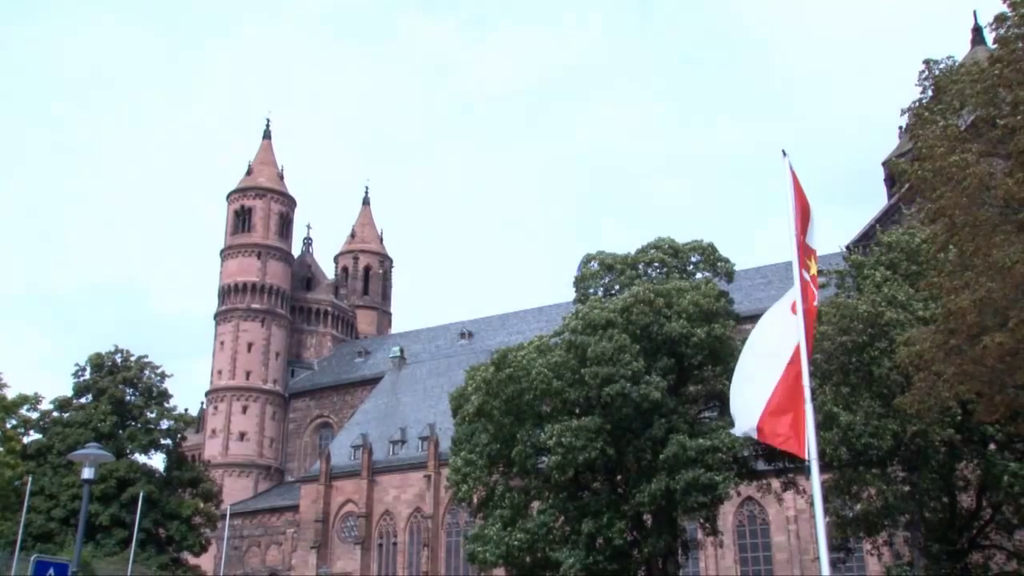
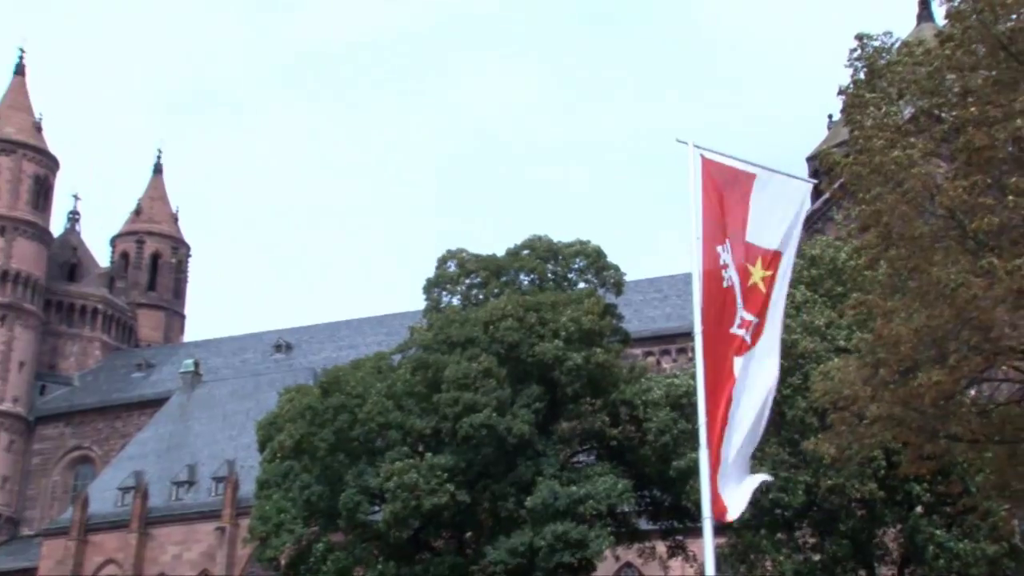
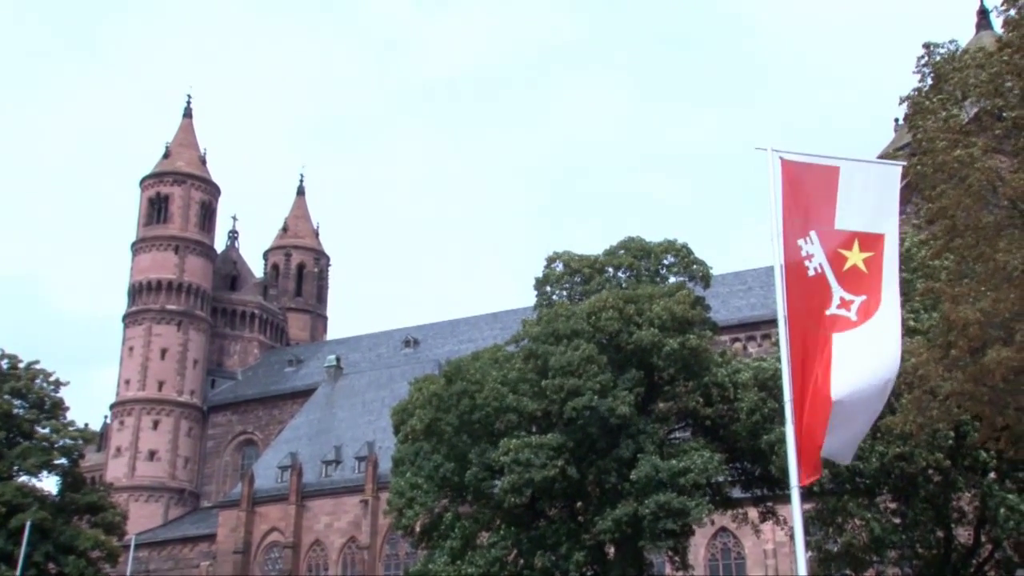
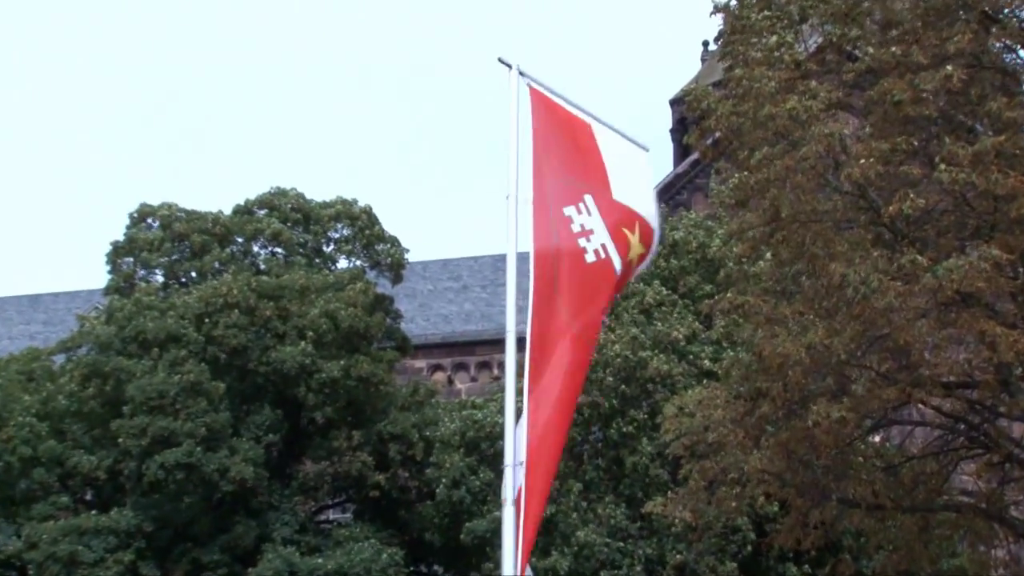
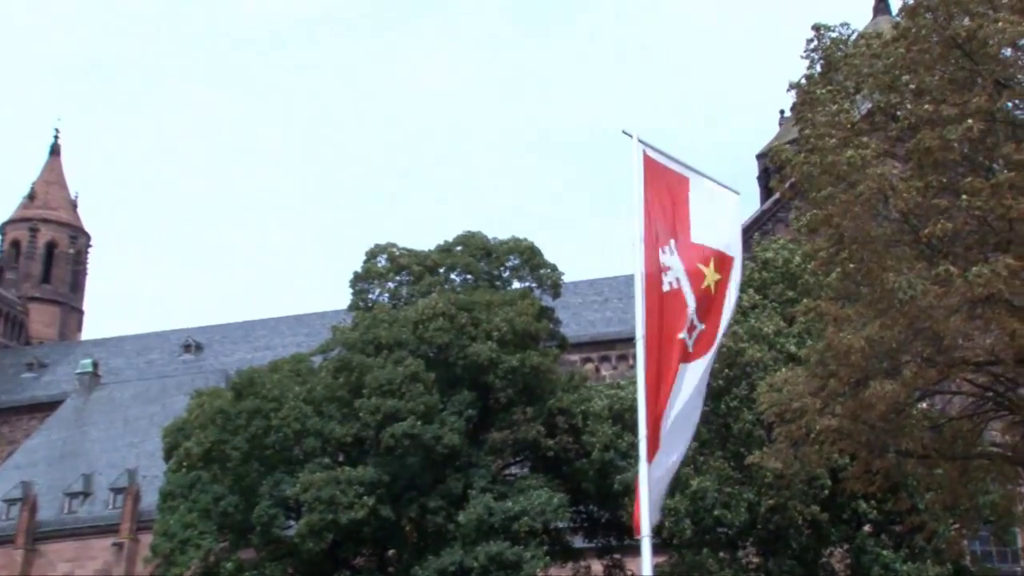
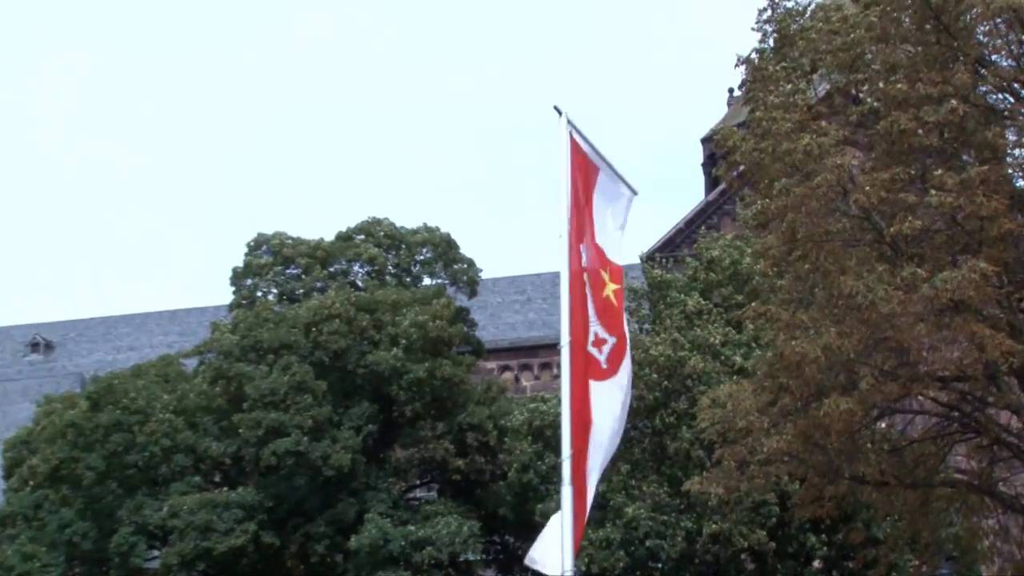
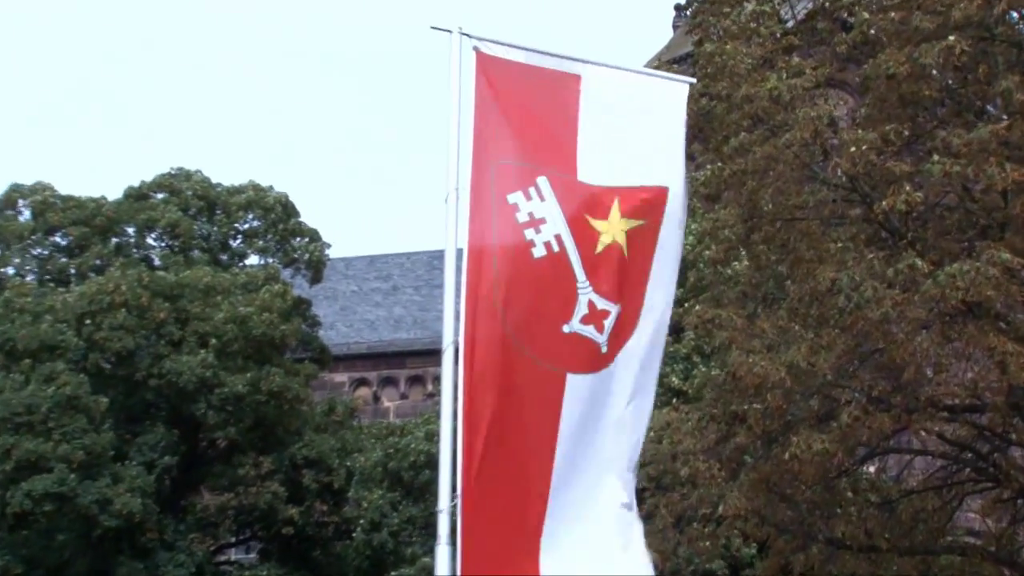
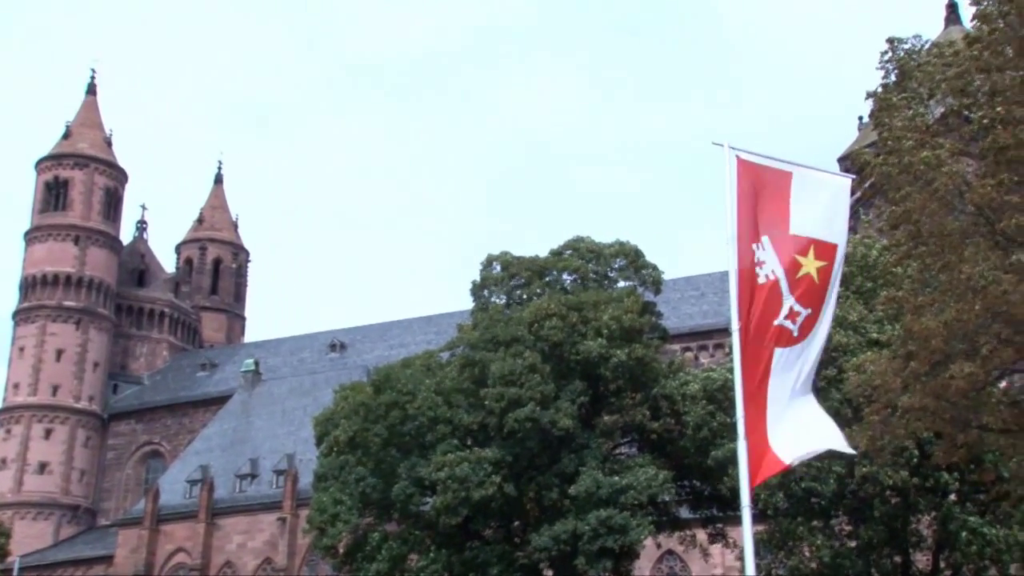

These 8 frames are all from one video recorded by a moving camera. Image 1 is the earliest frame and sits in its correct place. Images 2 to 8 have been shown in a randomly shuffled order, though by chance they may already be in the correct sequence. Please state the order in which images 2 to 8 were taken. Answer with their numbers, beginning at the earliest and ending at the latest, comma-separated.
3, 8, 2, 5, 6, 4, 7
